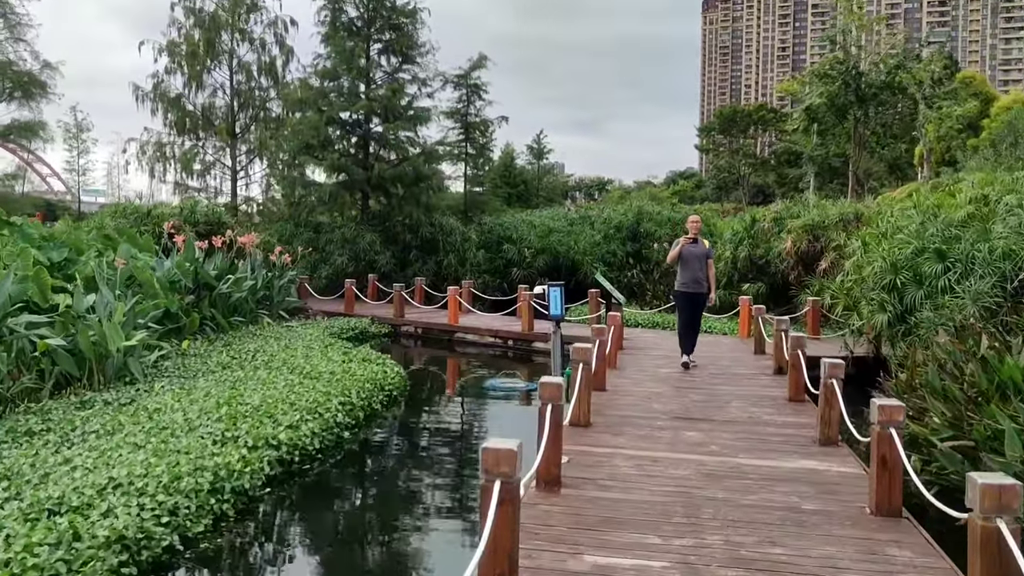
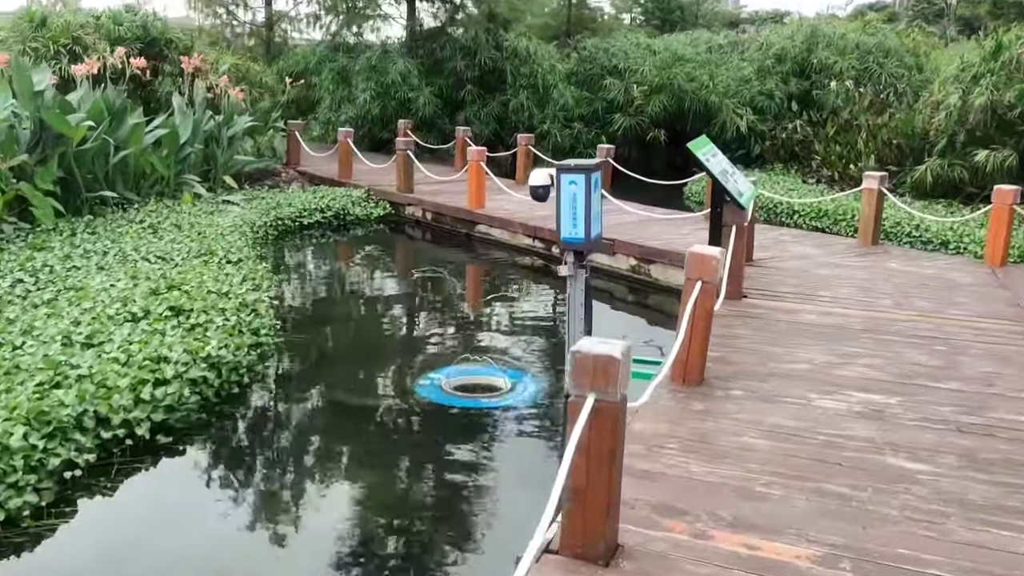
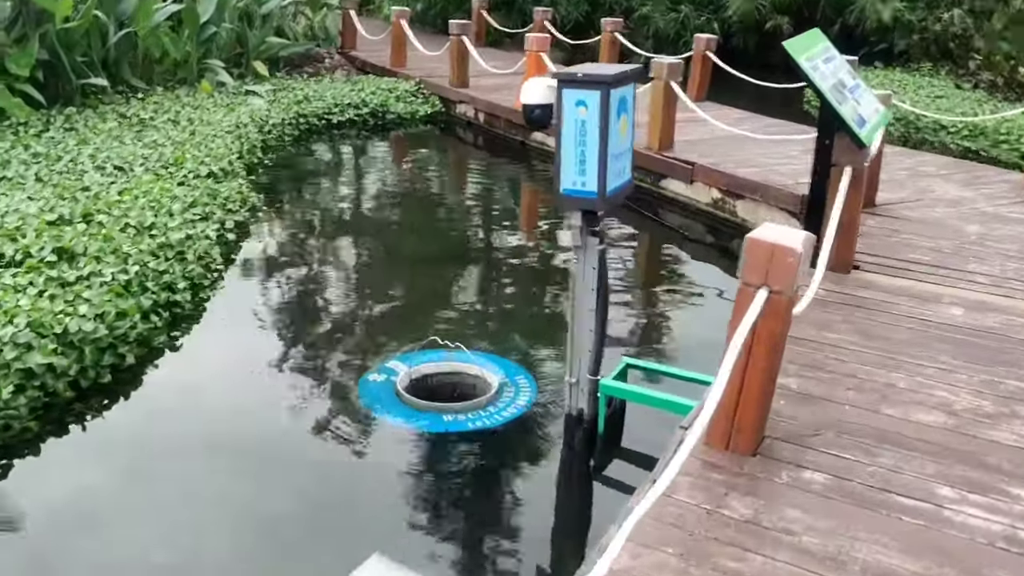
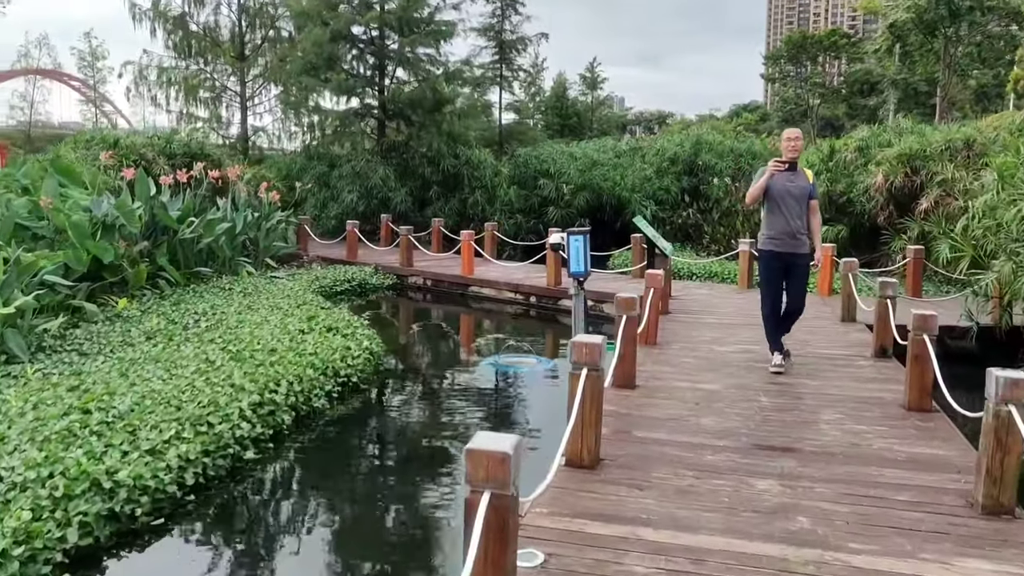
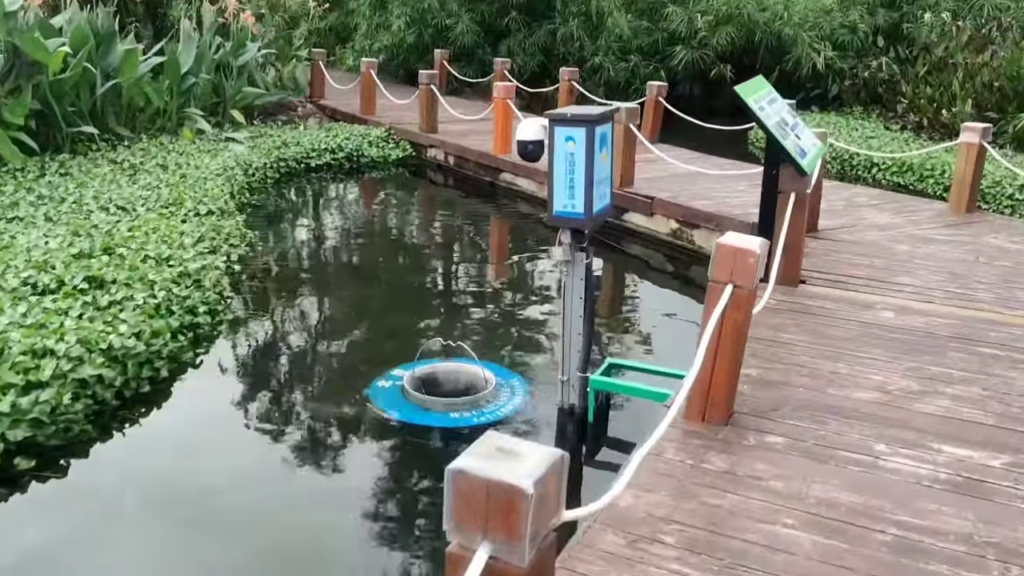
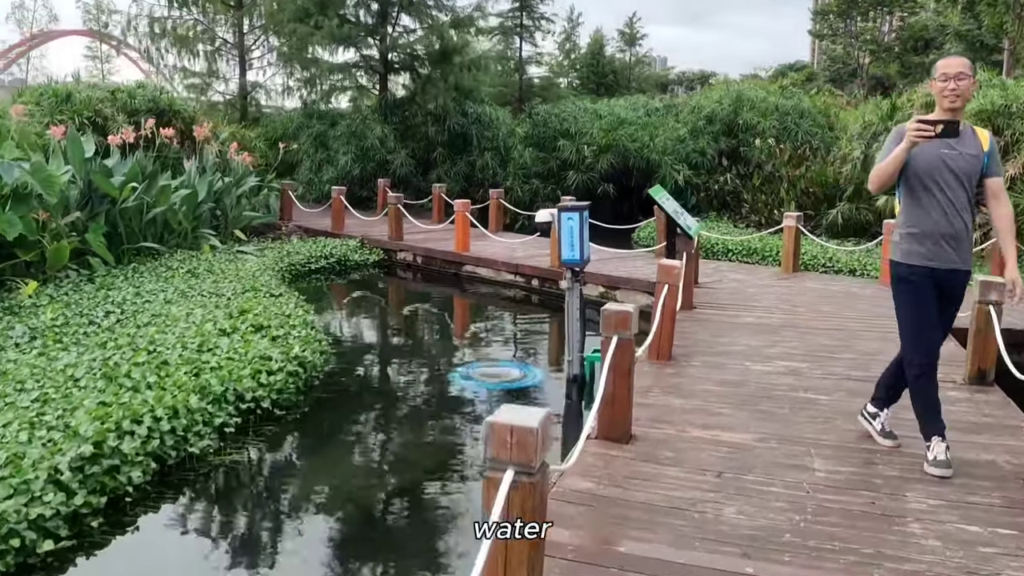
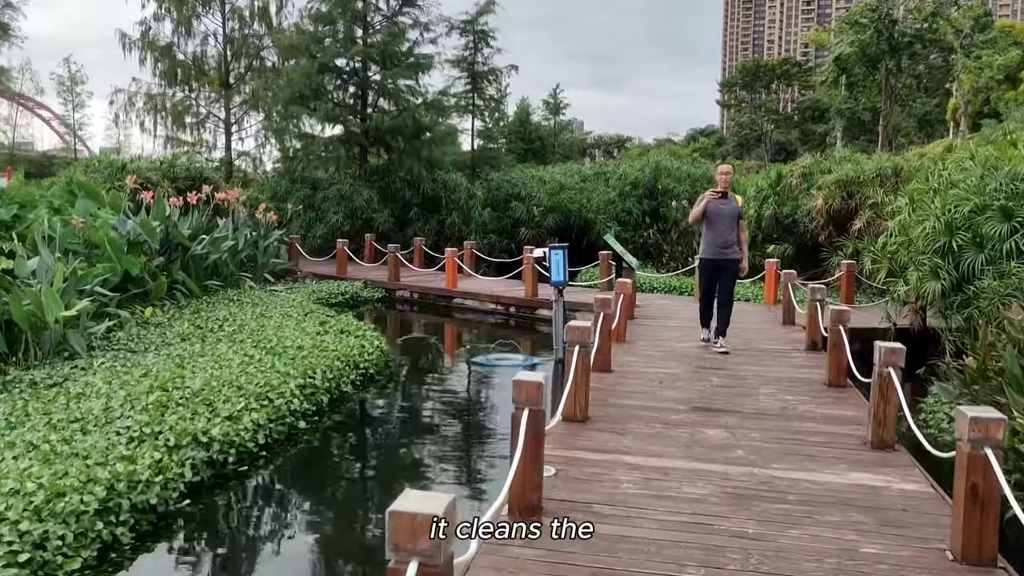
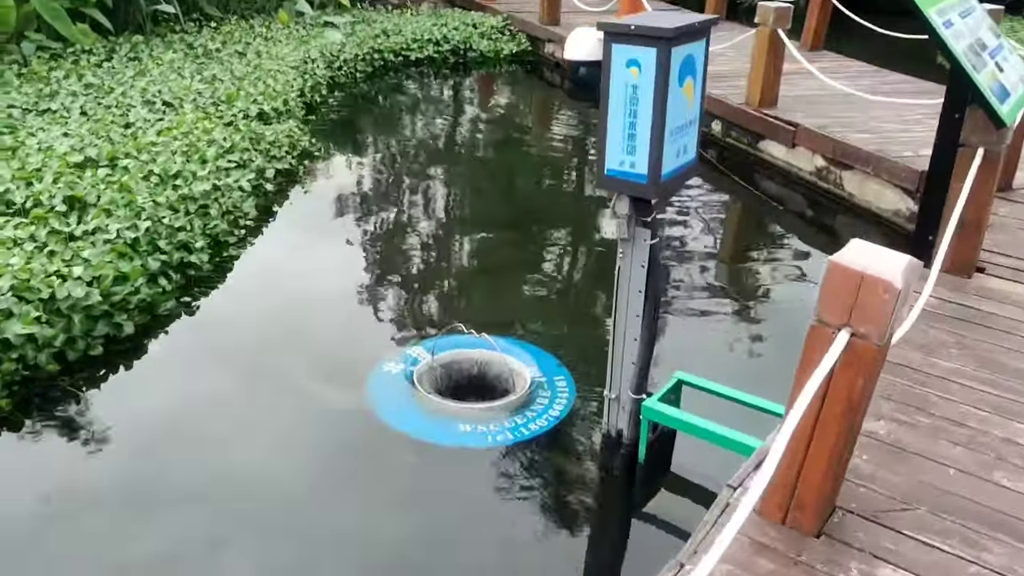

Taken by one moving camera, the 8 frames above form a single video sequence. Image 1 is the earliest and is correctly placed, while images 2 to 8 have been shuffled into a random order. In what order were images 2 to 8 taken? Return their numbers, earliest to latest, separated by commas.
7, 4, 6, 2, 5, 3, 8
